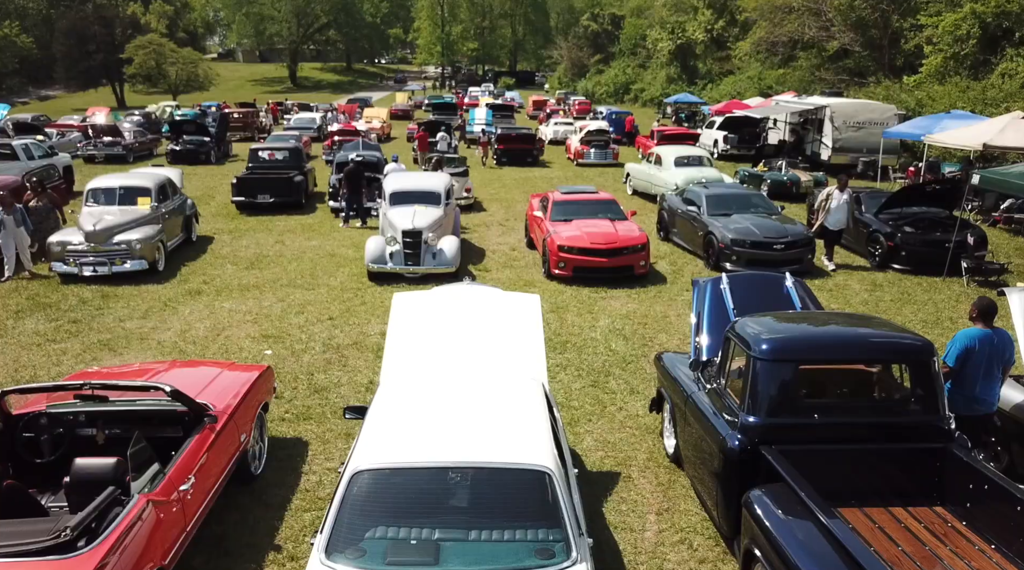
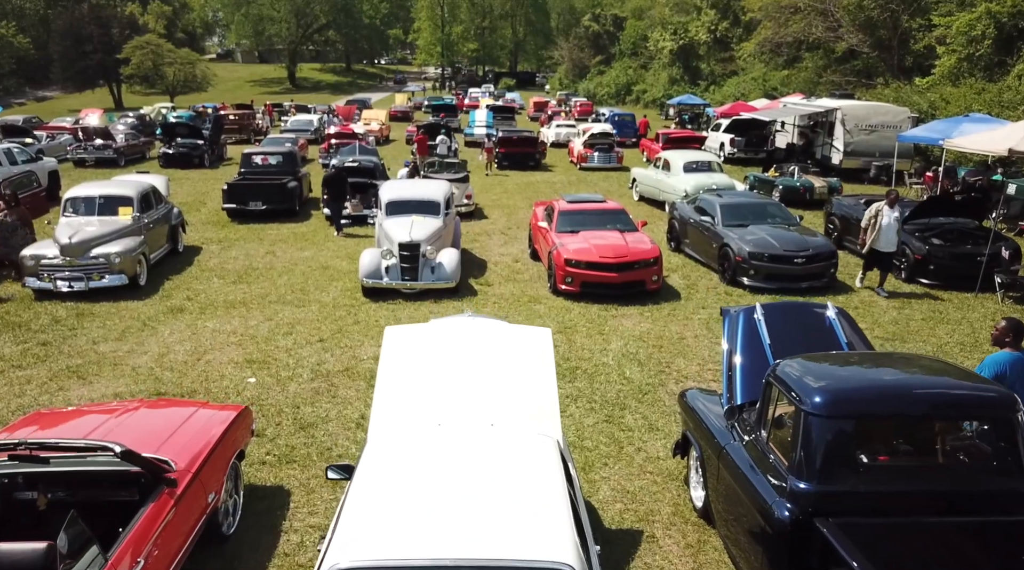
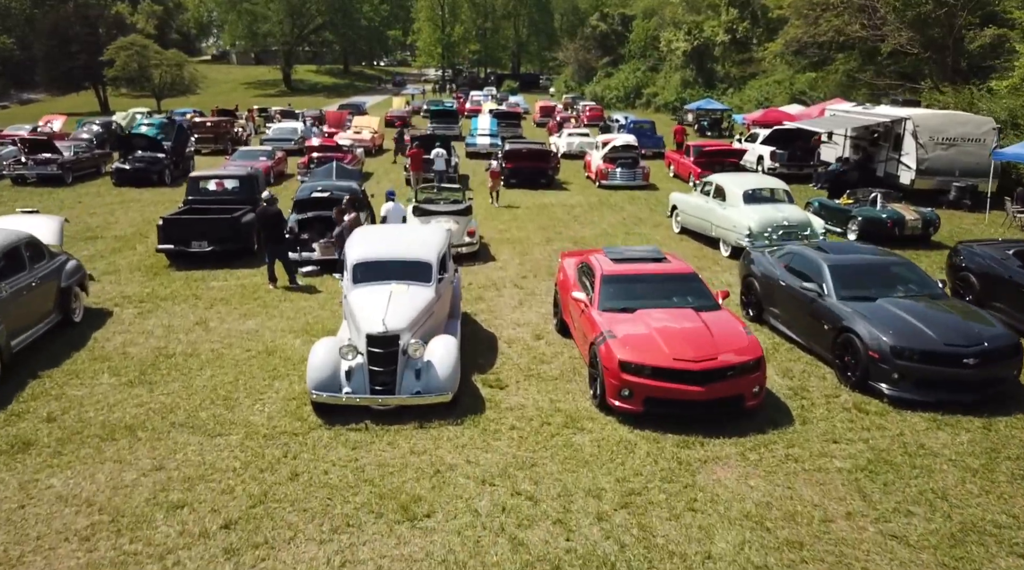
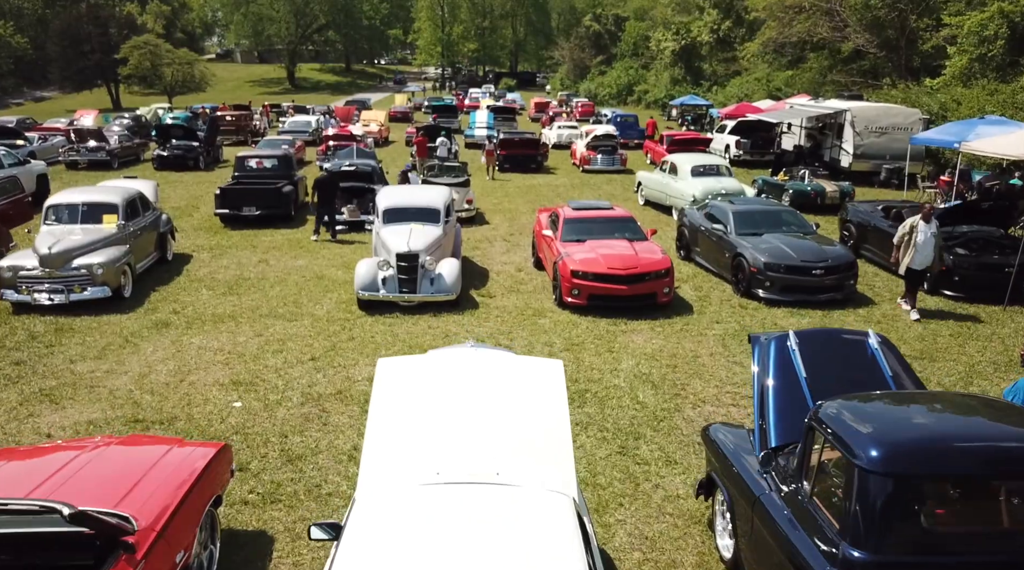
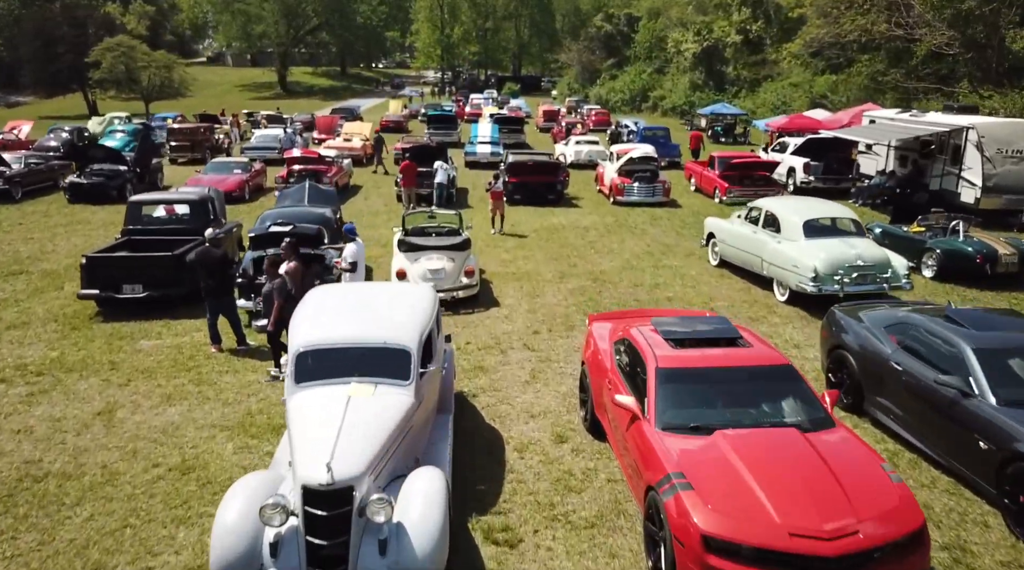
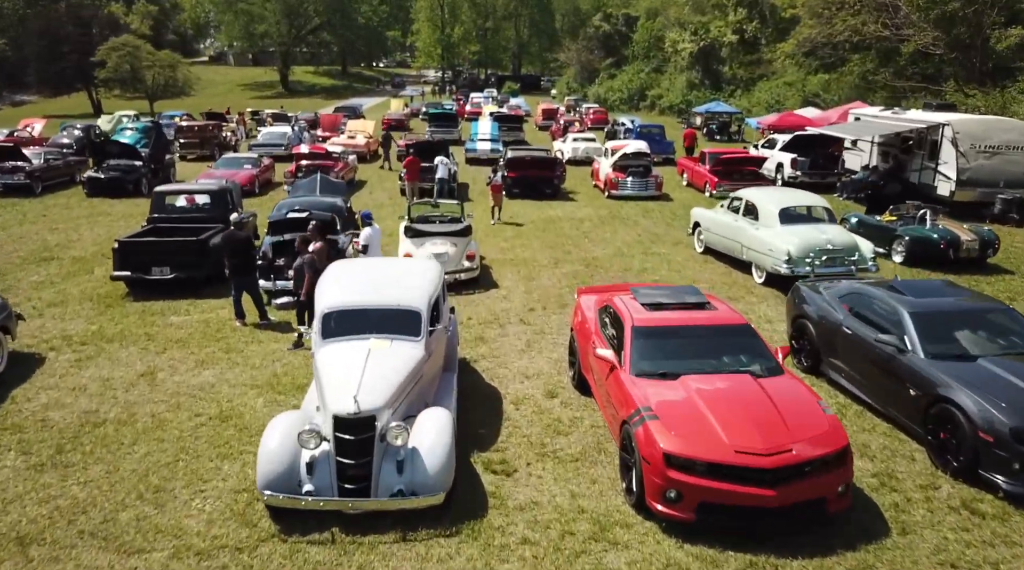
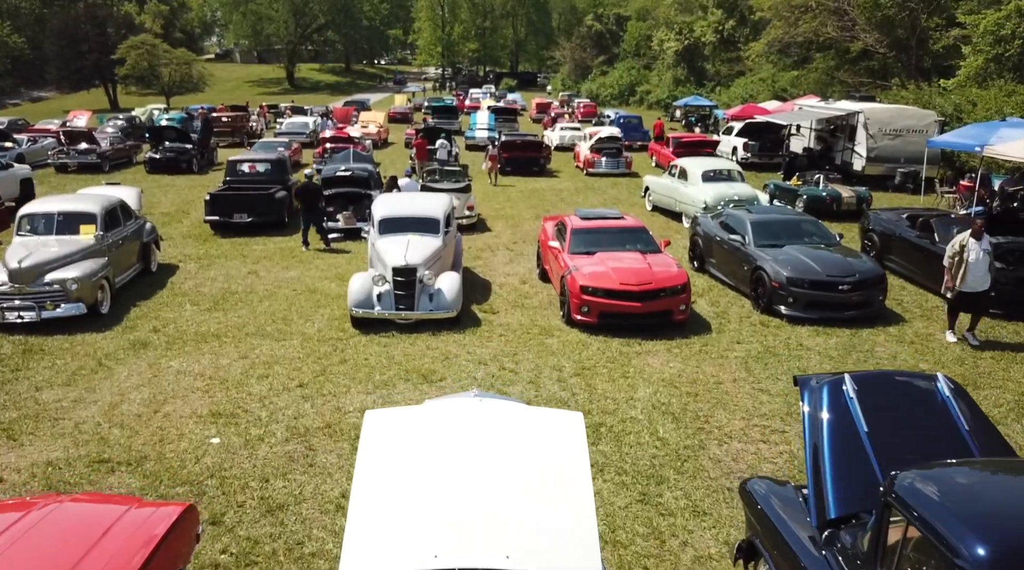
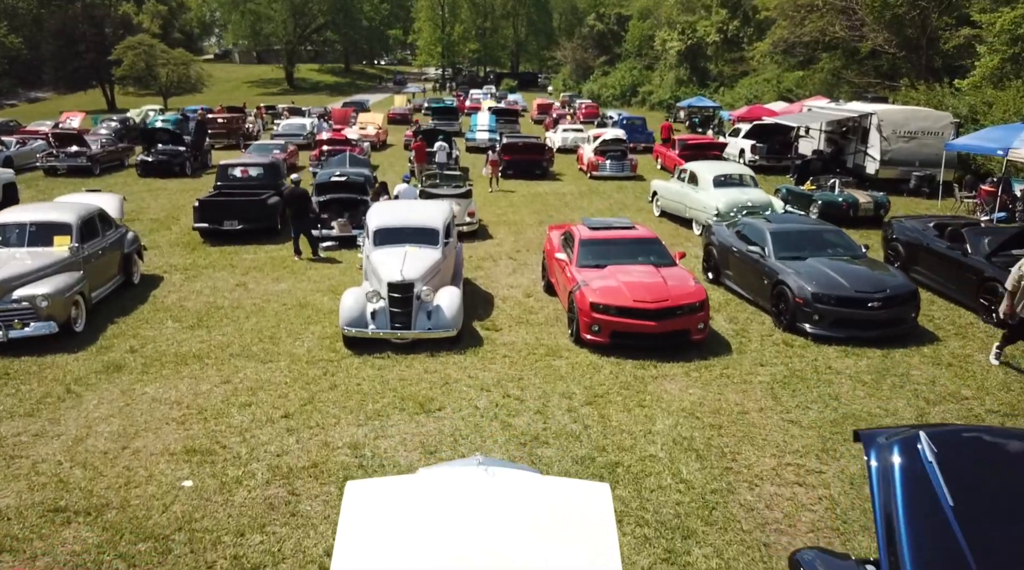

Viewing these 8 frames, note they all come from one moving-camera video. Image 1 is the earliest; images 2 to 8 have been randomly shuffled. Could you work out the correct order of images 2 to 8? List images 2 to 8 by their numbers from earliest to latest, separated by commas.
2, 4, 7, 8, 3, 6, 5
